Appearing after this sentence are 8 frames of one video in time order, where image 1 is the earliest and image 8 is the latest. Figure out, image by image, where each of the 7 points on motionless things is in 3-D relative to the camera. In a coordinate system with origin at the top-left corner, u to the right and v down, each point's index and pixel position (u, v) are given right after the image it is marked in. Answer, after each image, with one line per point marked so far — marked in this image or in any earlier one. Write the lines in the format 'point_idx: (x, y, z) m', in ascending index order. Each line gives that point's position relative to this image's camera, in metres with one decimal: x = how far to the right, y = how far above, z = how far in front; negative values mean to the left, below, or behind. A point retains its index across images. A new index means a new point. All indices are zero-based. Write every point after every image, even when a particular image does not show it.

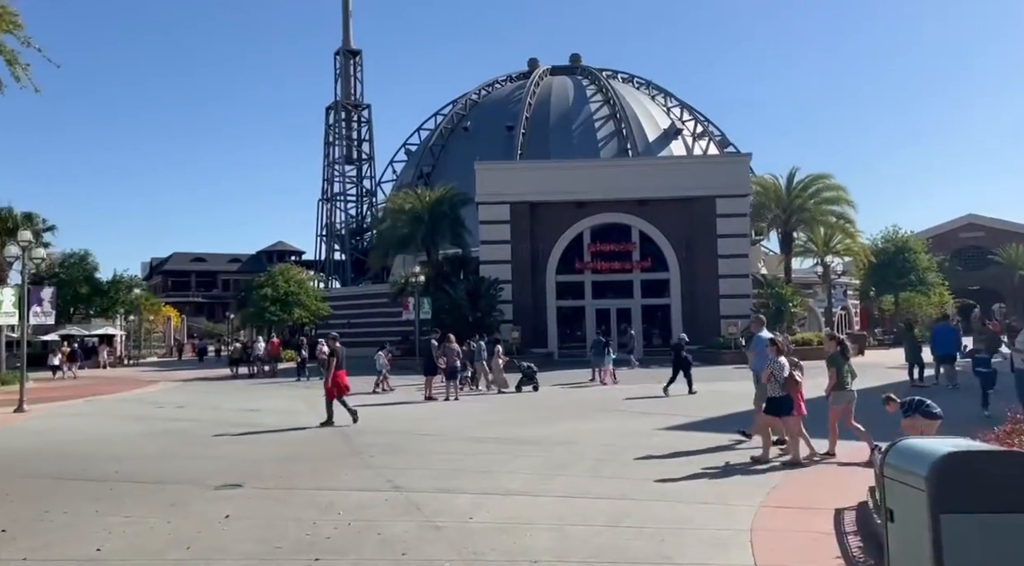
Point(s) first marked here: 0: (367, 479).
0: (-1.9, -2.6, +9.6) m
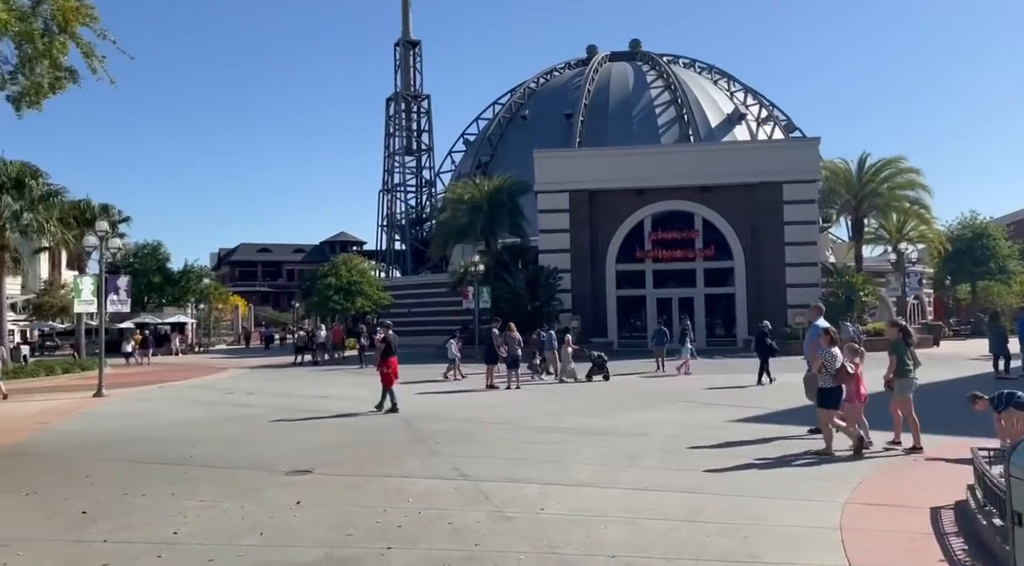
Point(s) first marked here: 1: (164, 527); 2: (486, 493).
0: (-1.0, -2.4, +9.5) m
1: (-3.2, -2.2, +6.6) m
2: (-0.3, -2.3, +8.1) m
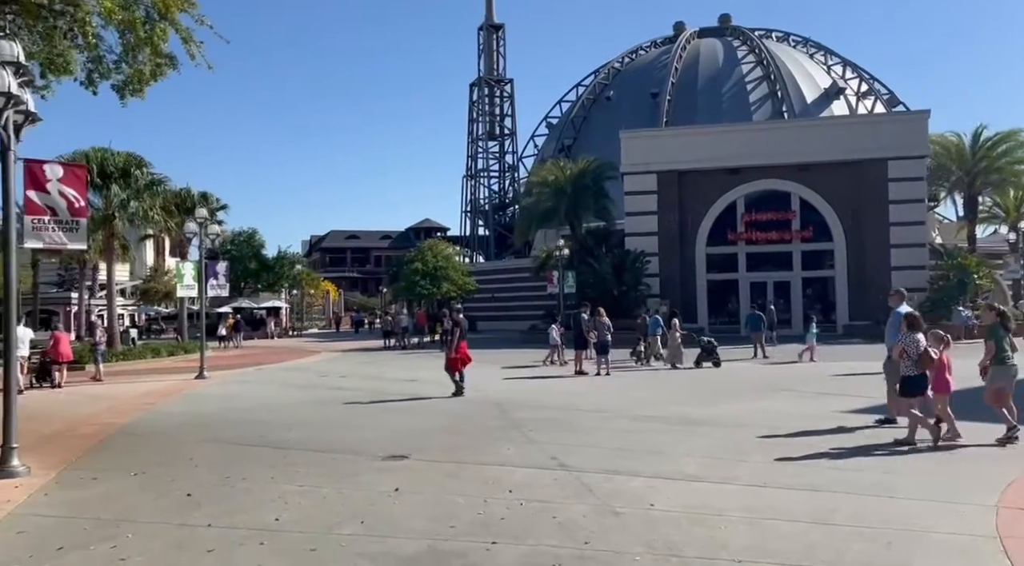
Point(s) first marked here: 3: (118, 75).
0: (+0.3, -2.2, +9.1) m
1: (-2.2, -2.1, +6.5) m
2: (+0.8, -2.1, +7.6) m
3: (-6.2, +3.3, +11.4) m
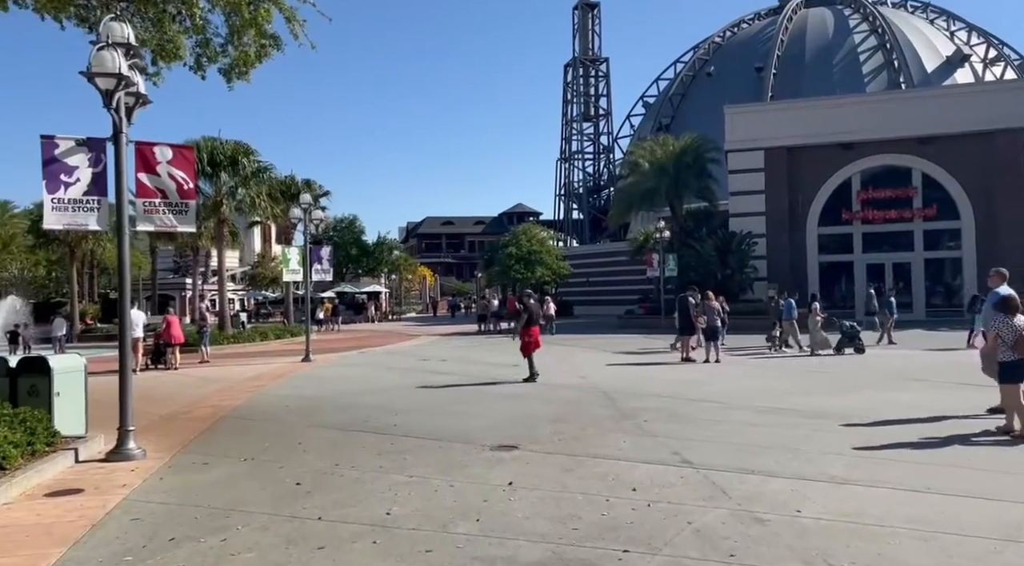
0: (+1.6, -1.9, +8.4) m
1: (-1.2, -1.9, +6.1) m
2: (+2.0, -1.9, +6.9) m
3: (-4.5, +3.5, +11.4) m
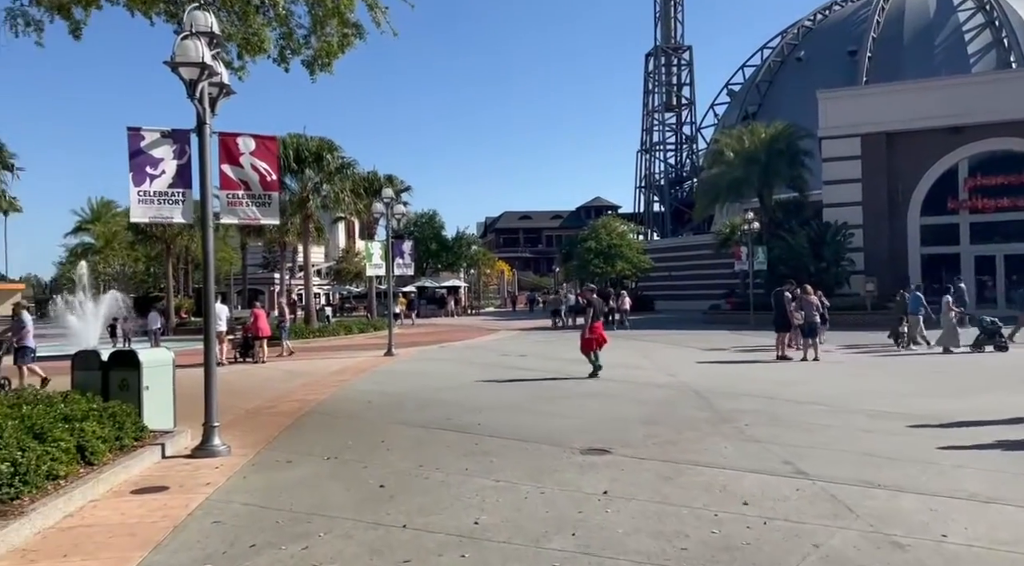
0: (+2.6, -1.9, +7.7) m
1: (-0.4, -1.8, +5.7) m
2: (+2.8, -1.8, +6.1) m
3: (-3.2, +3.6, +11.3) m
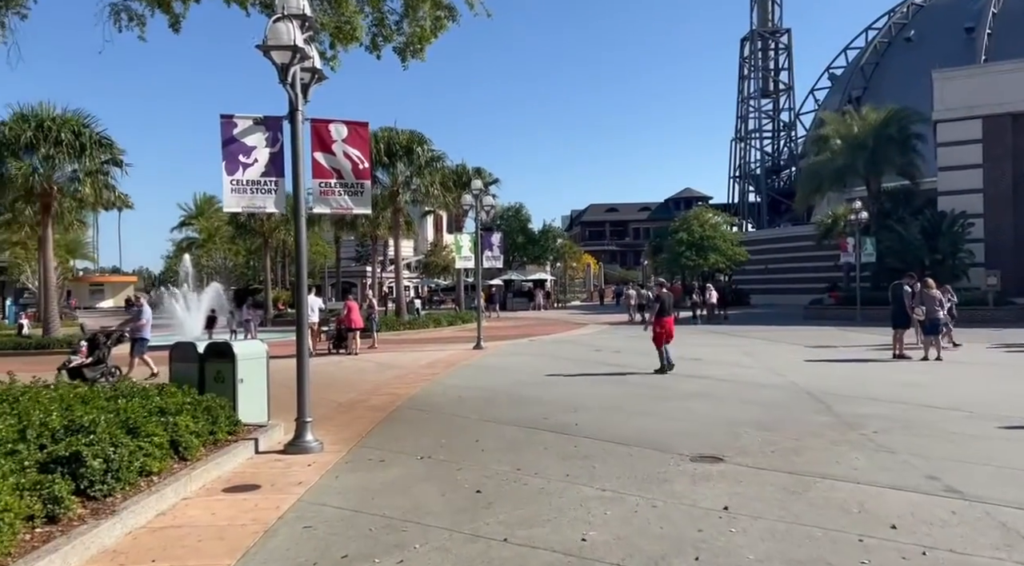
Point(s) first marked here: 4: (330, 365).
0: (+3.6, -1.8, +6.8) m
1: (+0.4, -1.8, +5.2) m
2: (+3.7, -1.8, +5.2) m
3: (-1.7, +3.8, +11.0) m
4: (-4.2, -1.9, +16.6) m
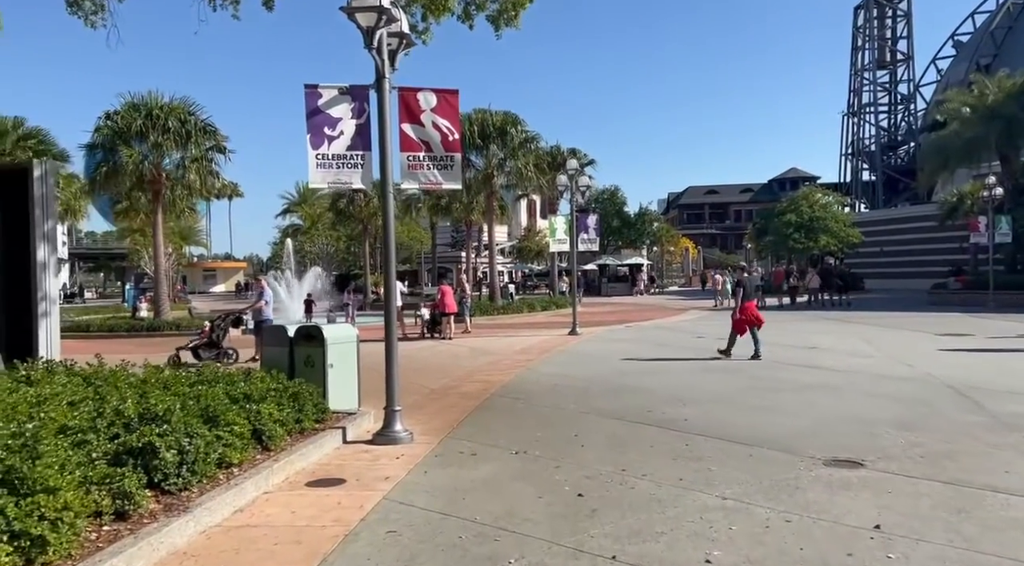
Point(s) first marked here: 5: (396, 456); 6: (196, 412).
0: (+4.5, -1.6, +5.7) m
1: (+1.1, -1.6, +4.5) m
2: (+4.3, -1.6, +4.1) m
3: (-0.3, +4.0, +10.4) m
4: (-2.0, -1.5, +16.4) m
5: (-1.0, -1.5, +6.4) m
6: (-2.2, -0.9, +5.1) m
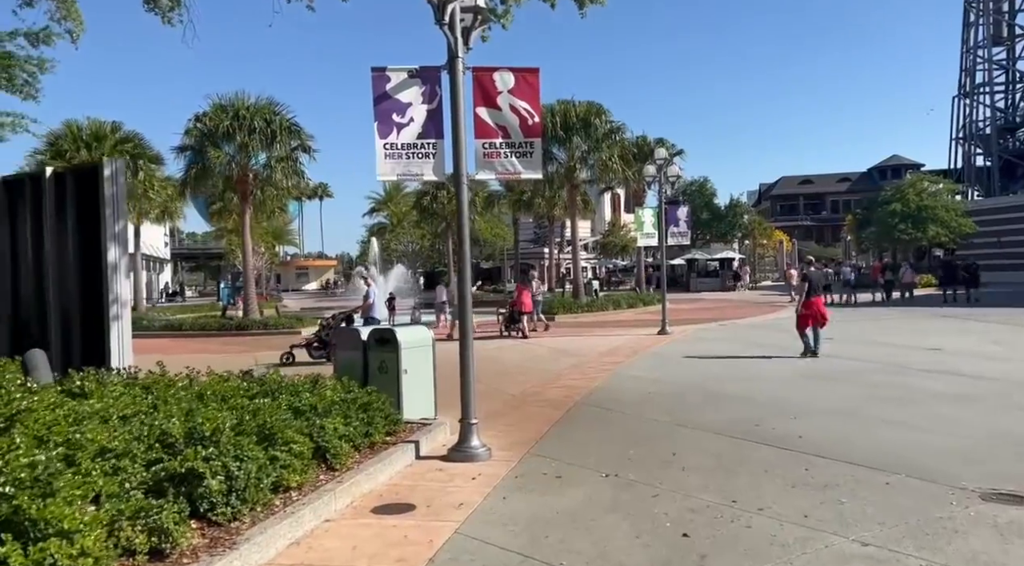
0: (+5.1, -1.6, +4.4) m
1: (+1.6, -1.6, +3.6) m
2: (+4.7, -1.6, +2.8) m
3: (+0.8, +4.0, +9.6) m
4: (-0.1, -1.5, +15.8) m
5: (-0.3, -1.5, +5.8) m
6: (-1.7, -0.9, +4.6) m
